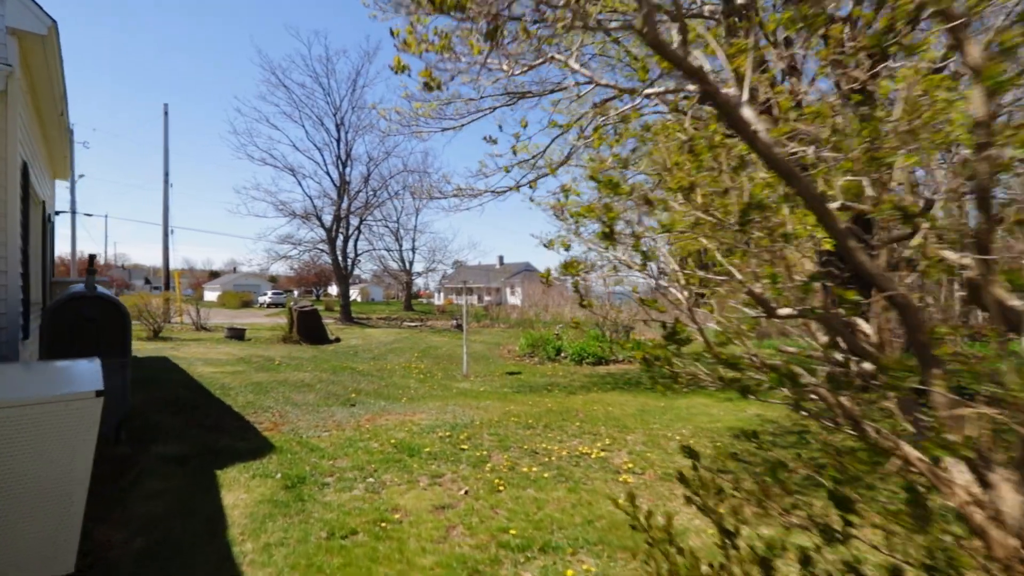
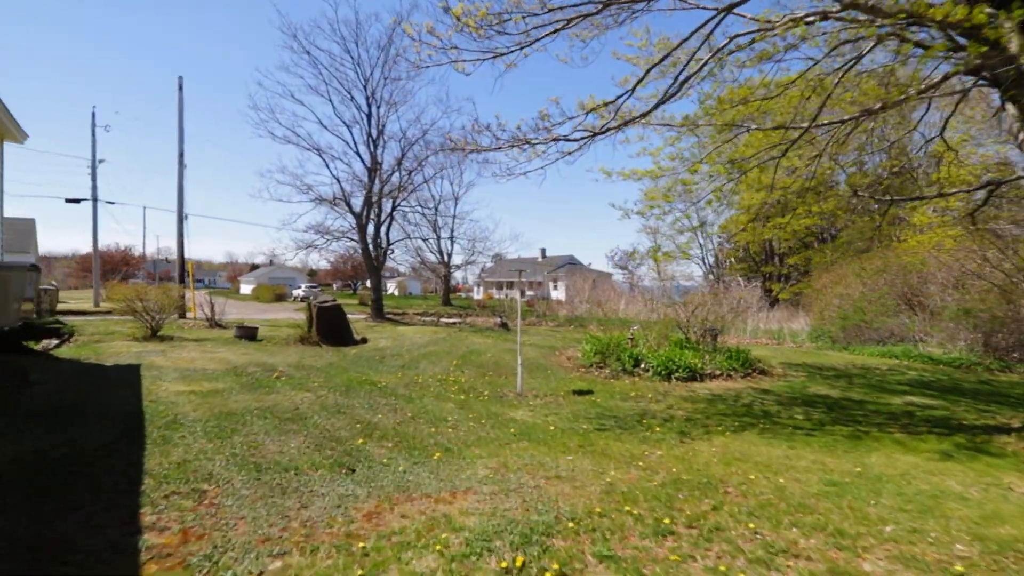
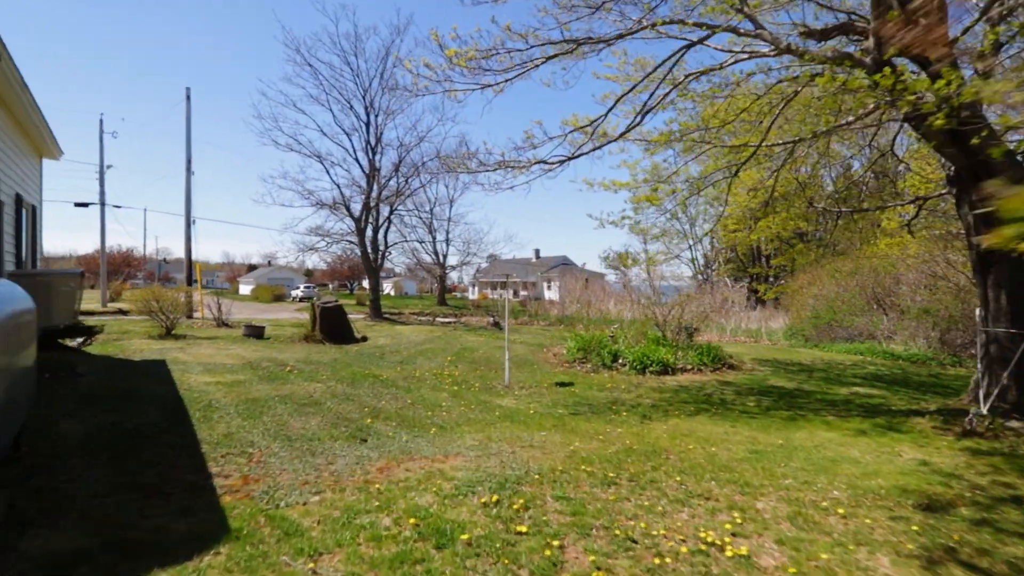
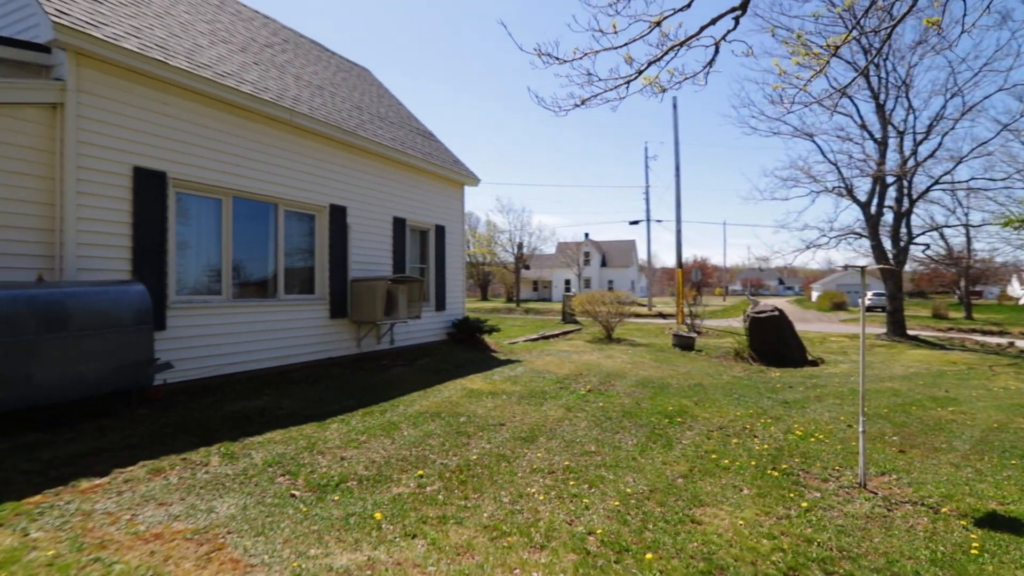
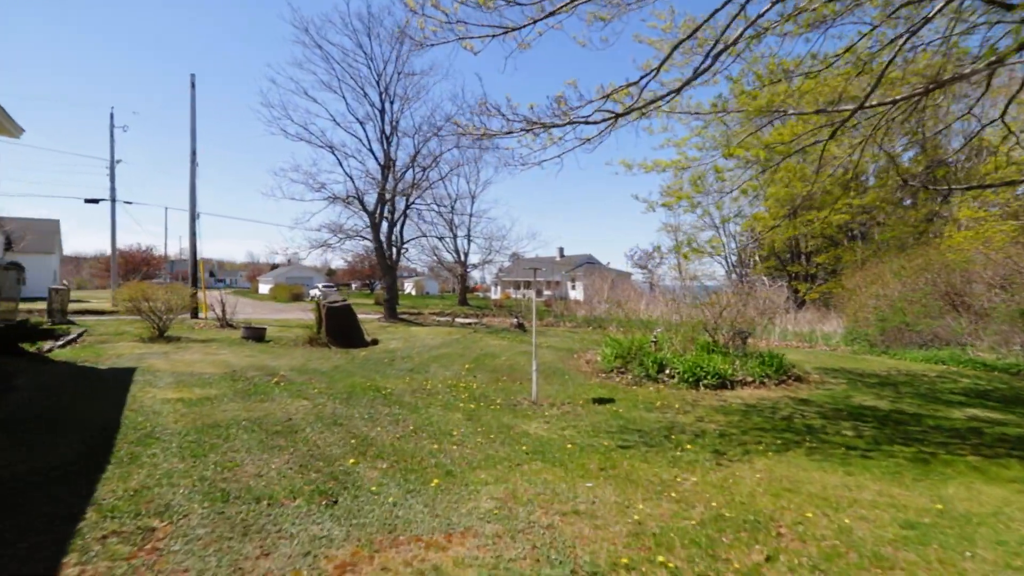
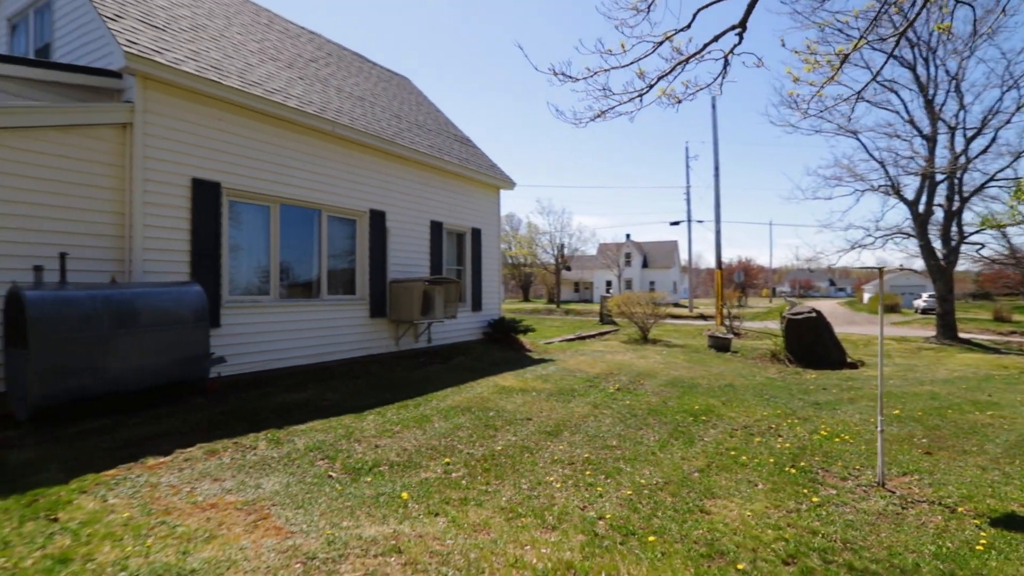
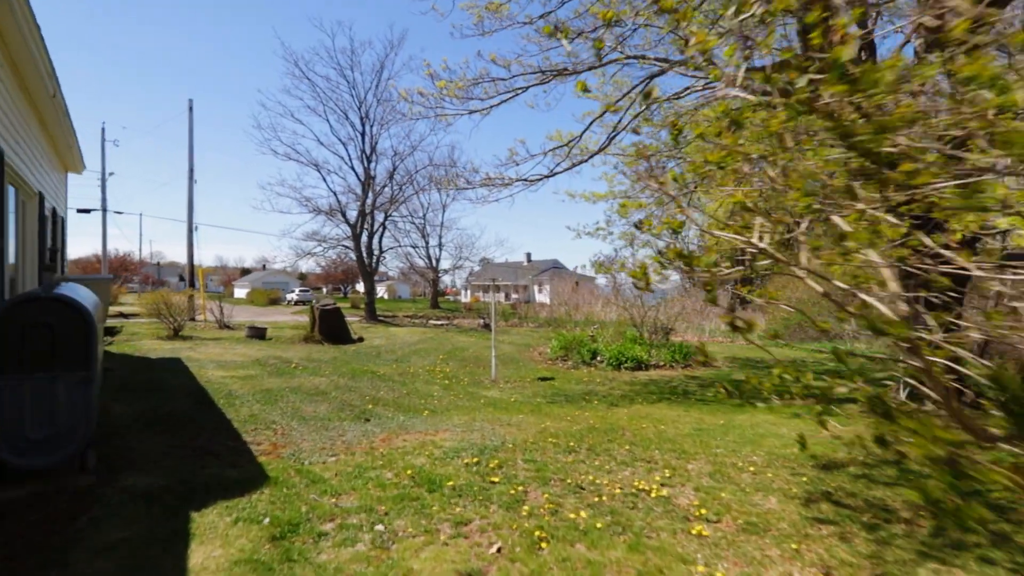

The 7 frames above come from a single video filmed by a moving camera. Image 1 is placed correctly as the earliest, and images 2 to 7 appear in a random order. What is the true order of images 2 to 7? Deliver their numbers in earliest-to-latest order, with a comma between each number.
7, 3, 2, 5, 4, 6
